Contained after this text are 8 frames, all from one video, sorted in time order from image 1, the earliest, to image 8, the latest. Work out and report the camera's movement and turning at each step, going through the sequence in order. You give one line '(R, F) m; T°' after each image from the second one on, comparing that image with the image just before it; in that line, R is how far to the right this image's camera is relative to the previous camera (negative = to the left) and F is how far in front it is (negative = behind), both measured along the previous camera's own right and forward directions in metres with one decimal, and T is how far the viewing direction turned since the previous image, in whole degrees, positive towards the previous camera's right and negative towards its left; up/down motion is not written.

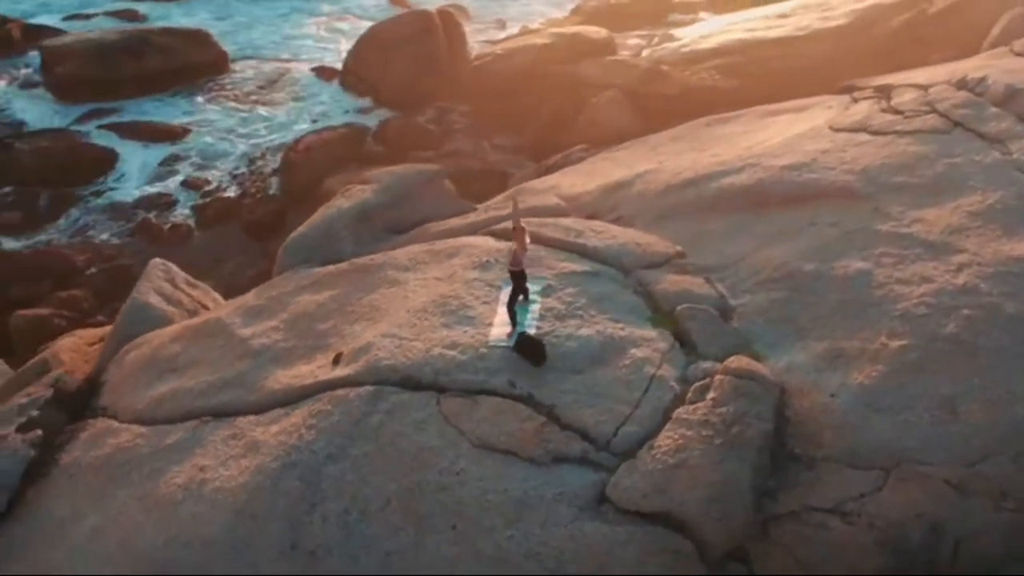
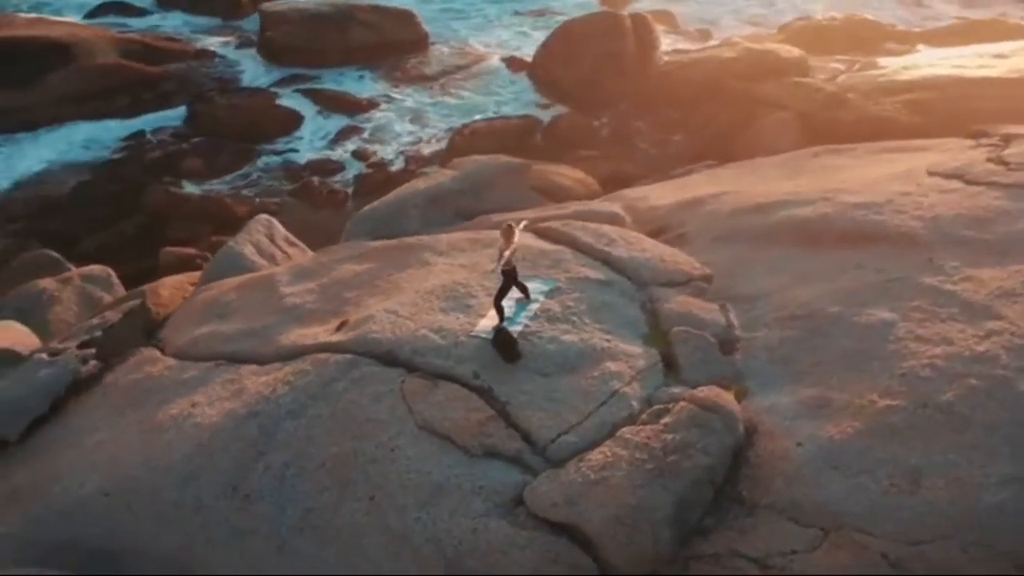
(+1.3, +0.1) m; -13°
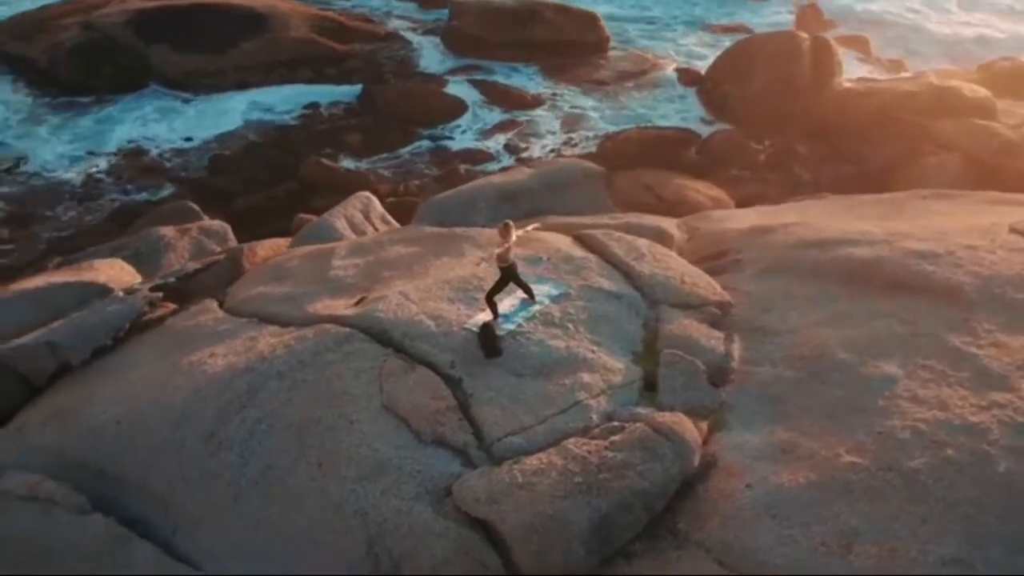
(+1.2, +0.1) m; -12°
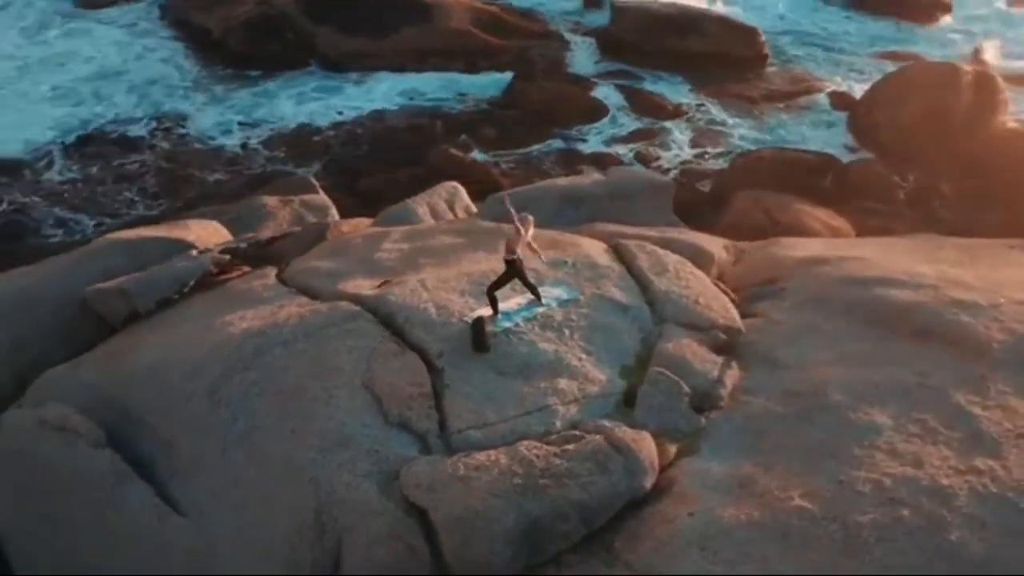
(+1.0, +0.1) m; -10°
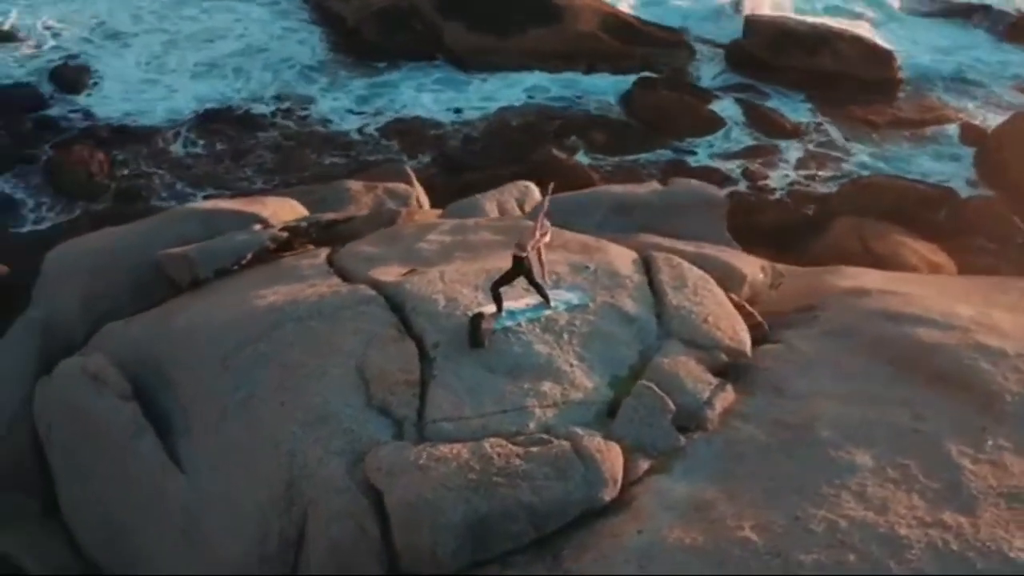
(+0.8, 0.0) m; -8°
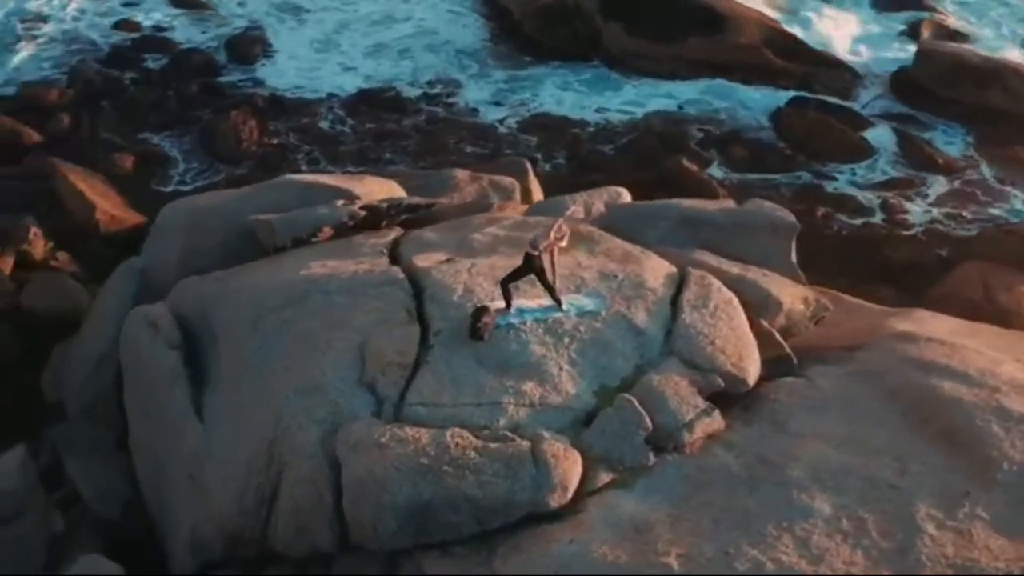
(+1.0, +0.1) m; -10°
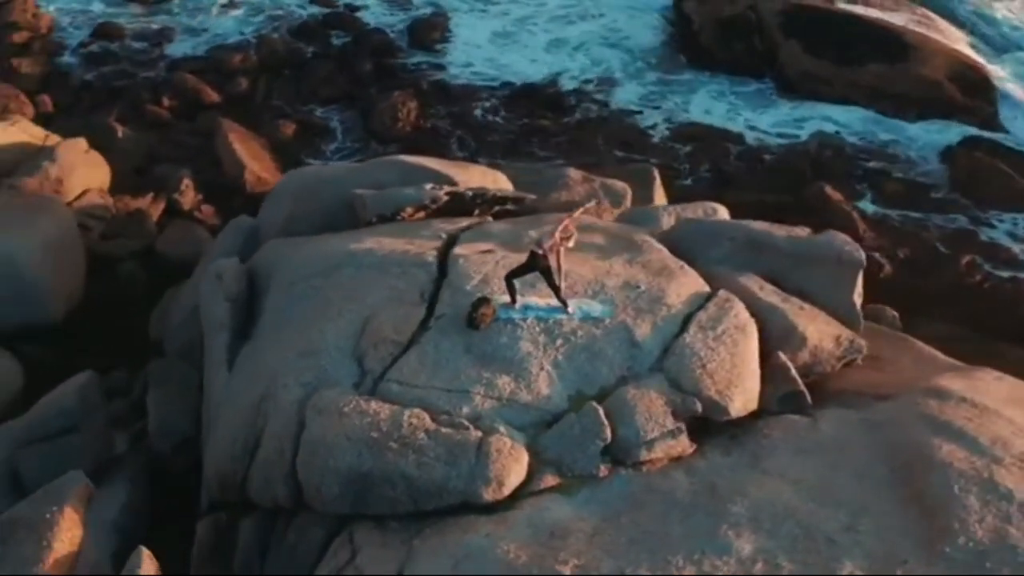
(+1.1, +0.1) m; -11°
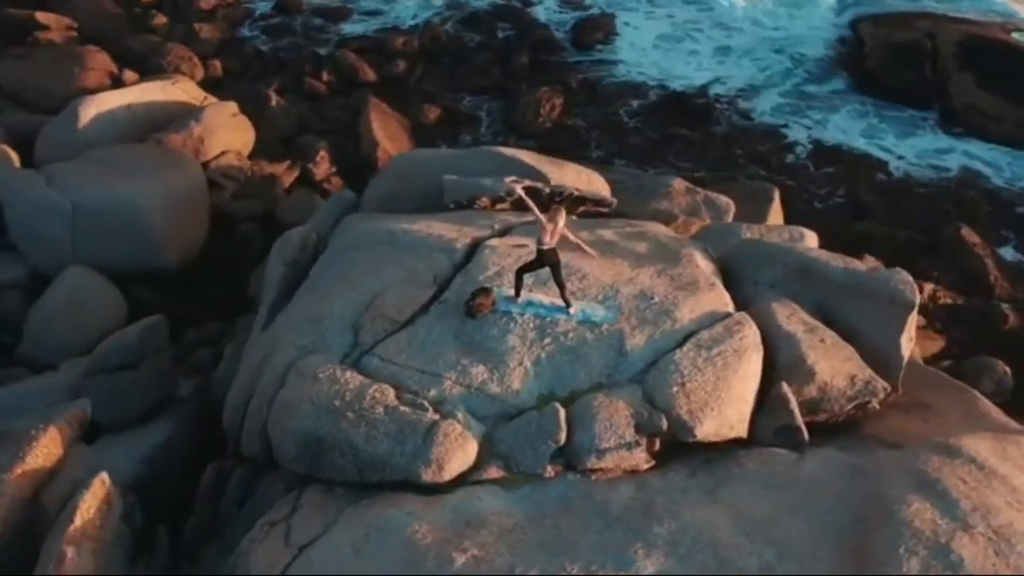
(+1.1, +0.1) m; -11°
